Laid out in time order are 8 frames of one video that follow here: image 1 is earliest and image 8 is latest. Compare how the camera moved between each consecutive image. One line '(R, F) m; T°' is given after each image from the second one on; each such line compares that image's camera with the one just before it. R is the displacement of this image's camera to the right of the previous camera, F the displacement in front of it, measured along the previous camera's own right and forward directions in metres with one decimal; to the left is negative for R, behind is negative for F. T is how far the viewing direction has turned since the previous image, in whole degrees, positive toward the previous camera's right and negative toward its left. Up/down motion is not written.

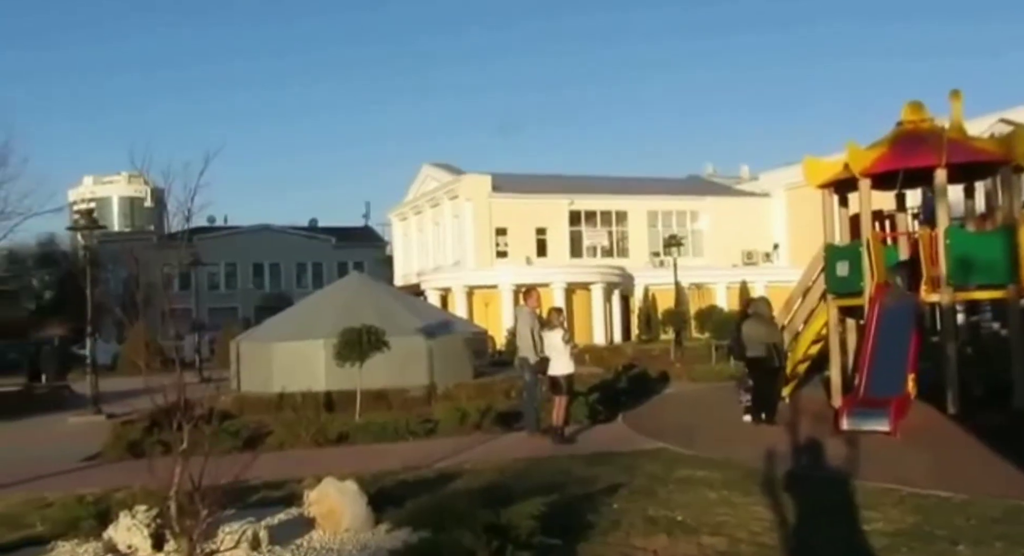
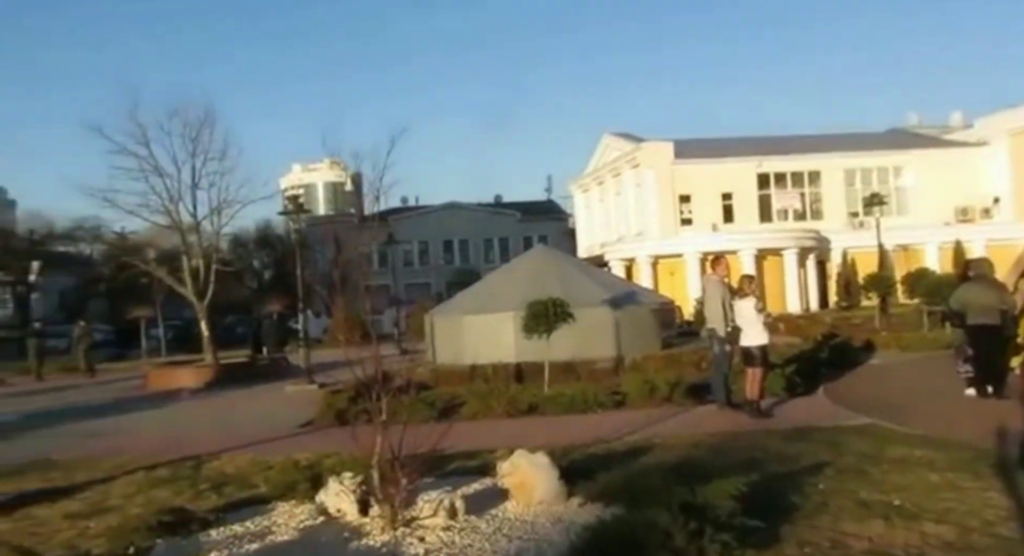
(0.0, +0.1) m; -10°
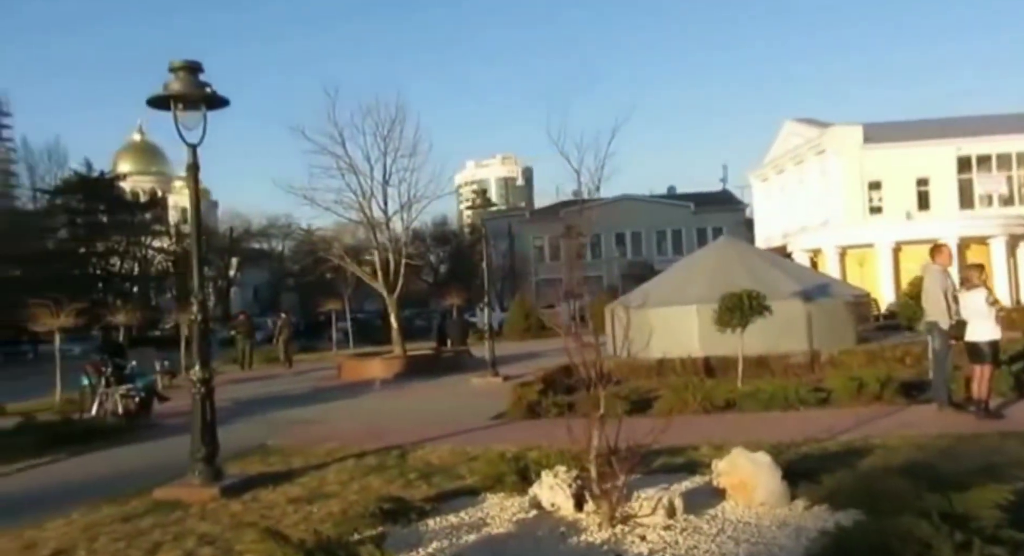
(-0.2, 0.0) m; -10°
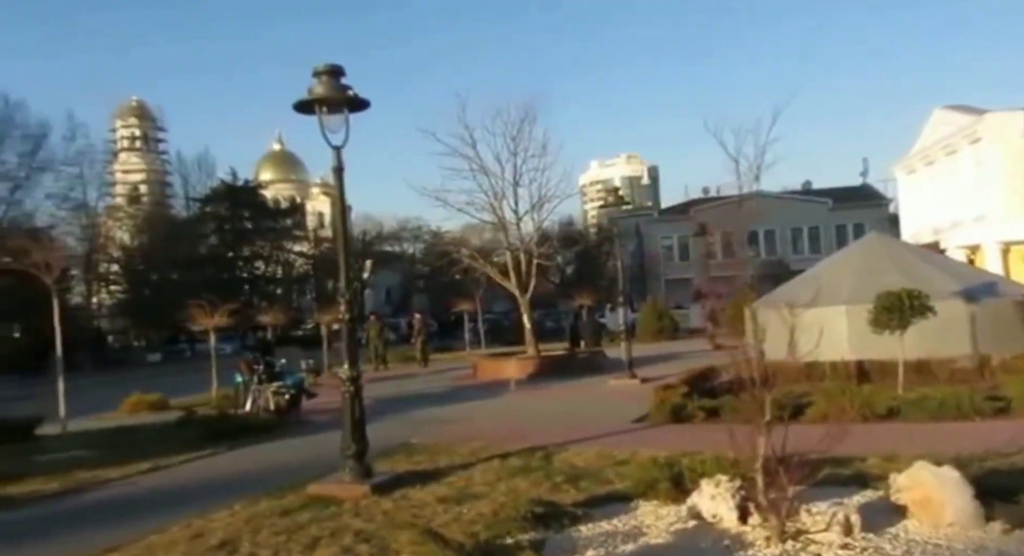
(-0.1, +0.1) m; -7°
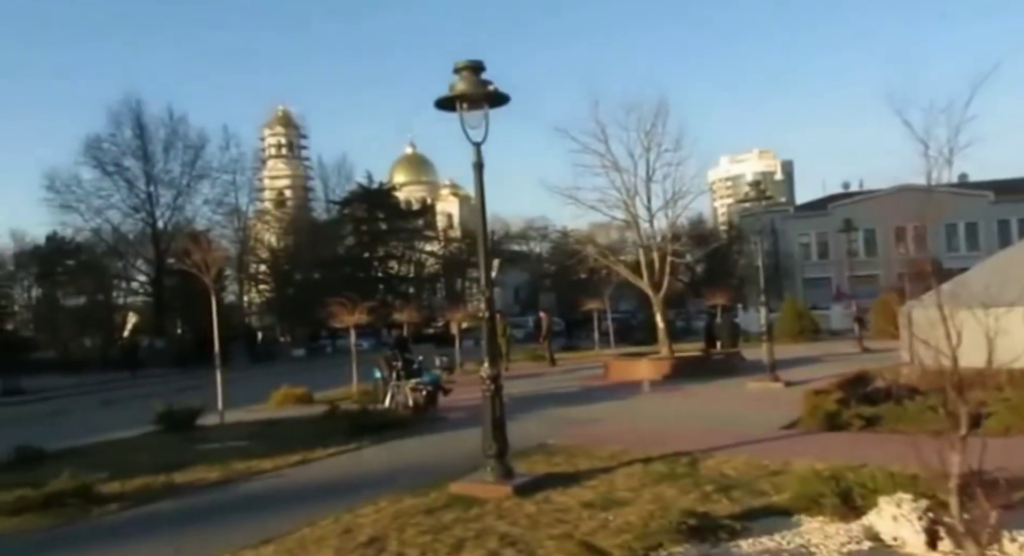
(-0.1, +0.2) m; -7°
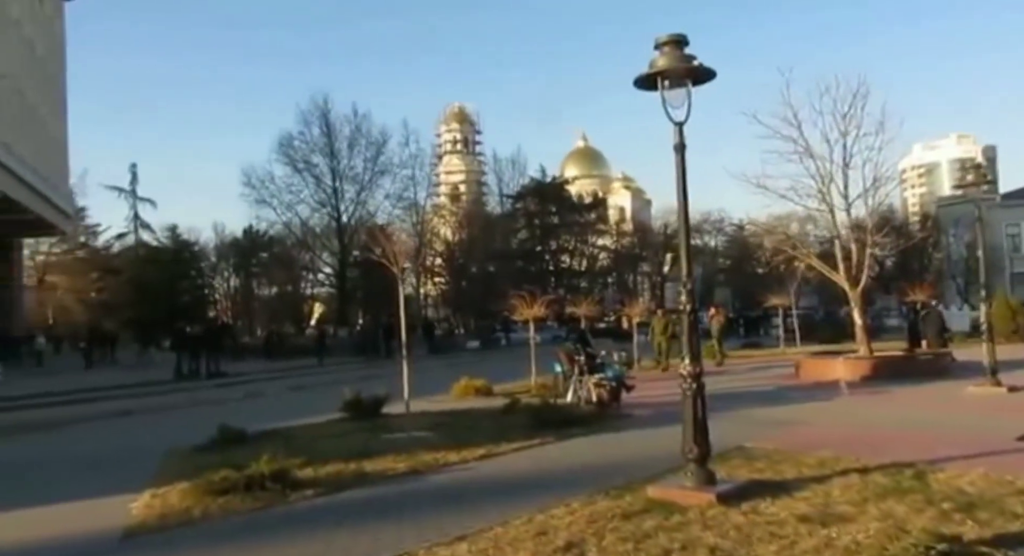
(-0.3, +0.4) m; -10°
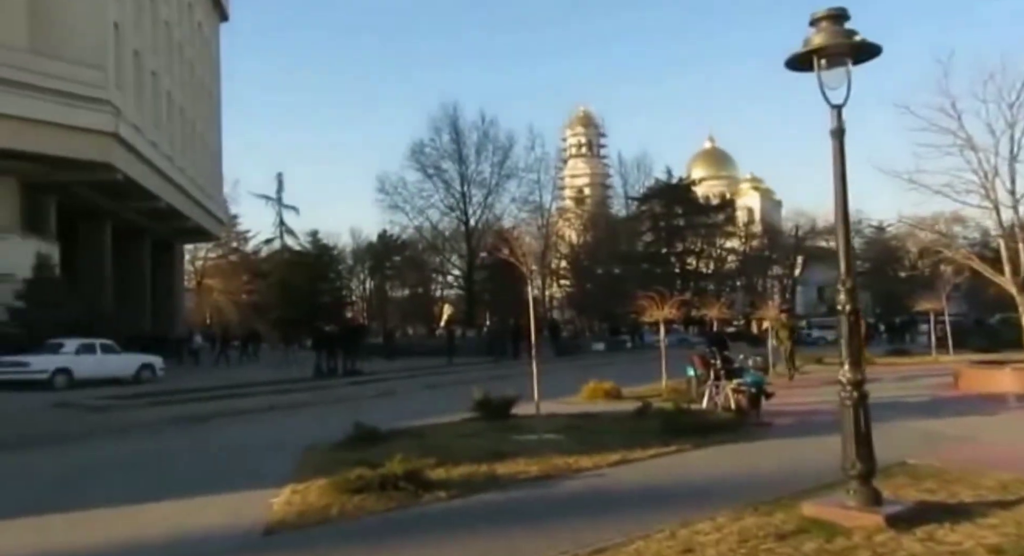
(-0.1, +0.6) m; -7°
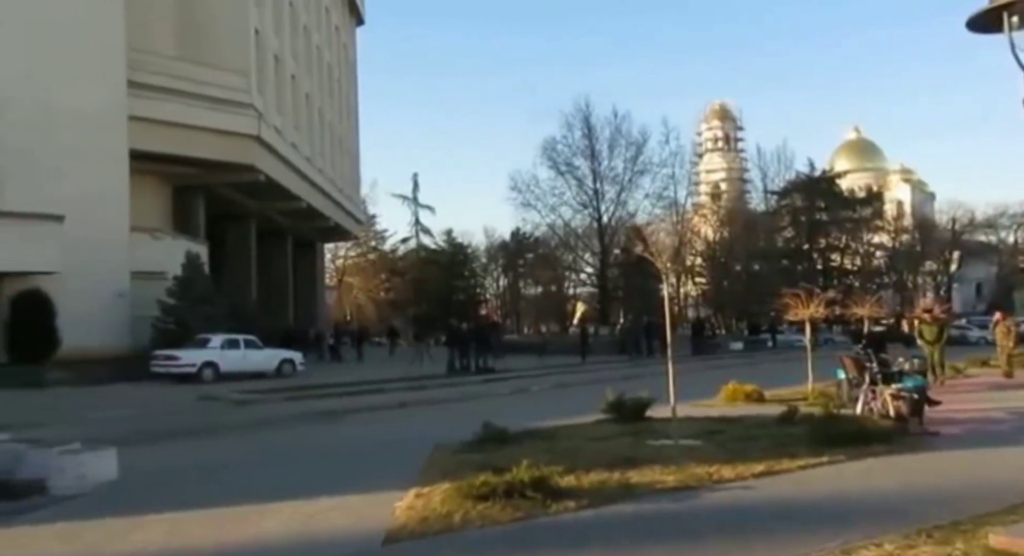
(0.0, +1.0) m; -7°
